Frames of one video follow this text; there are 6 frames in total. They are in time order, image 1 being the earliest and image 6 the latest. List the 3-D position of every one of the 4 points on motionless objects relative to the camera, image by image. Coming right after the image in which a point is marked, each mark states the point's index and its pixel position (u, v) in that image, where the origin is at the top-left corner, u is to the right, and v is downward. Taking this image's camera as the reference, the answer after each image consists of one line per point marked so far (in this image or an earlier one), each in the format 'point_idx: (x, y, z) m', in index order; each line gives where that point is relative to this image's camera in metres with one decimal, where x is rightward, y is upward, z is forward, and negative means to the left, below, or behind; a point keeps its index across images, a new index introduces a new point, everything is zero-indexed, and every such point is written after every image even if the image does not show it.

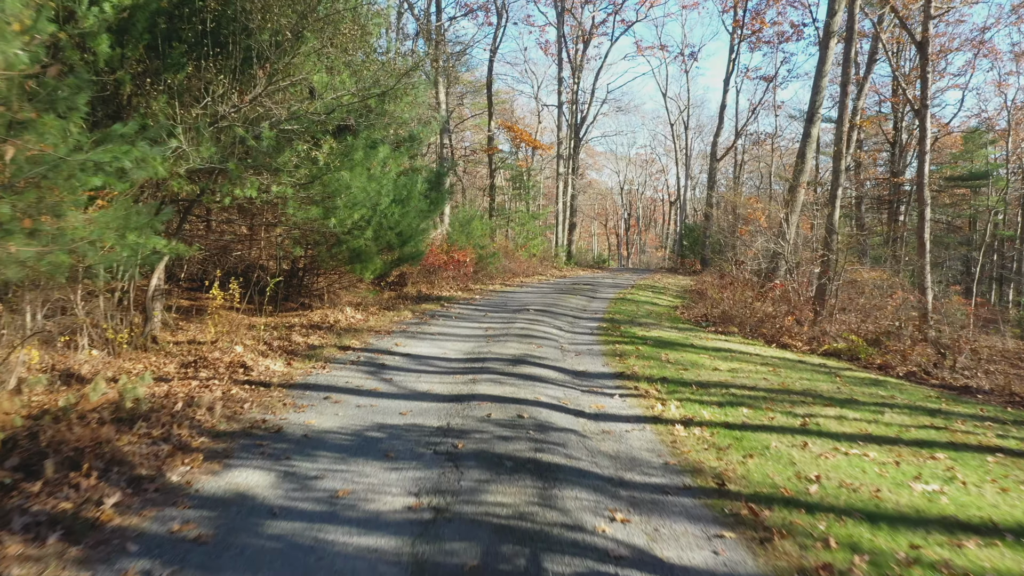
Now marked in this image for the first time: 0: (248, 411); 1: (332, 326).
0: (-1.9, -0.9, +5.6) m
1: (-2.4, -0.5, +10.6) m
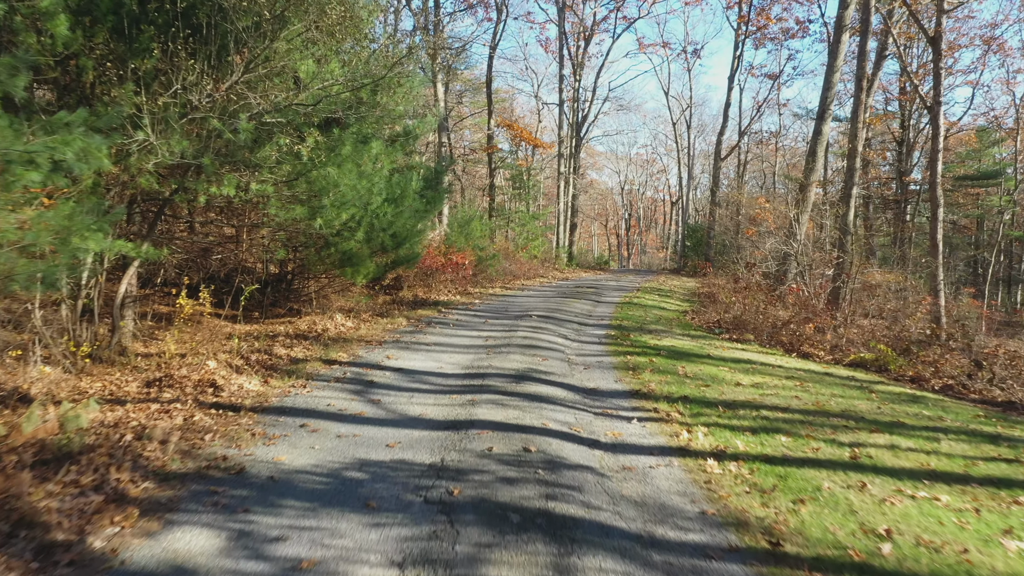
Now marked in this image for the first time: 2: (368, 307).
0: (-1.8, -0.9, +4.8) m
1: (-2.4, -0.6, +9.8) m
2: (-2.5, -0.3, +14.1) m
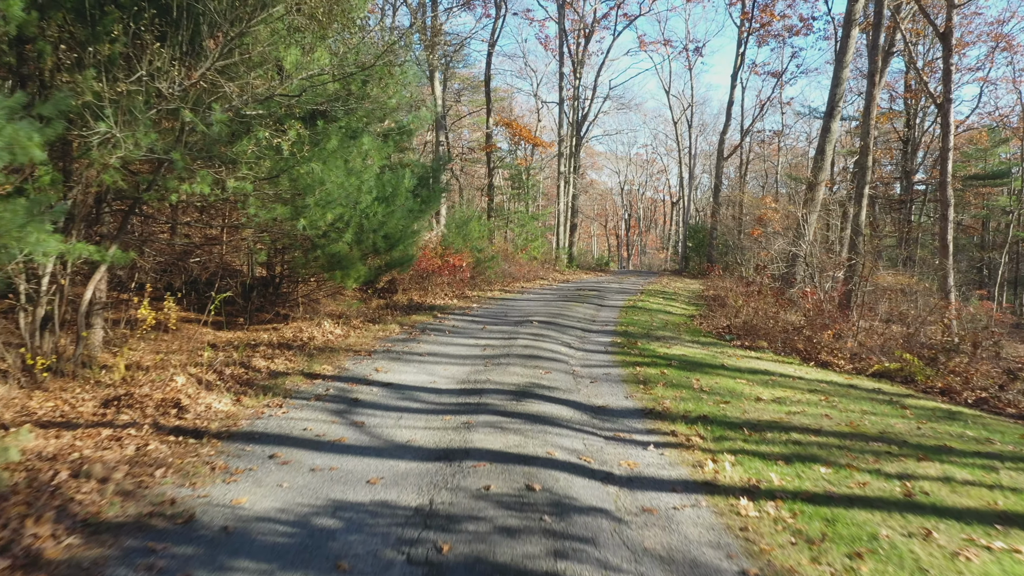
0: (-1.8, -1.0, +4.1) m
1: (-2.4, -0.7, +9.1) m
2: (-2.5, -0.4, +13.4) m
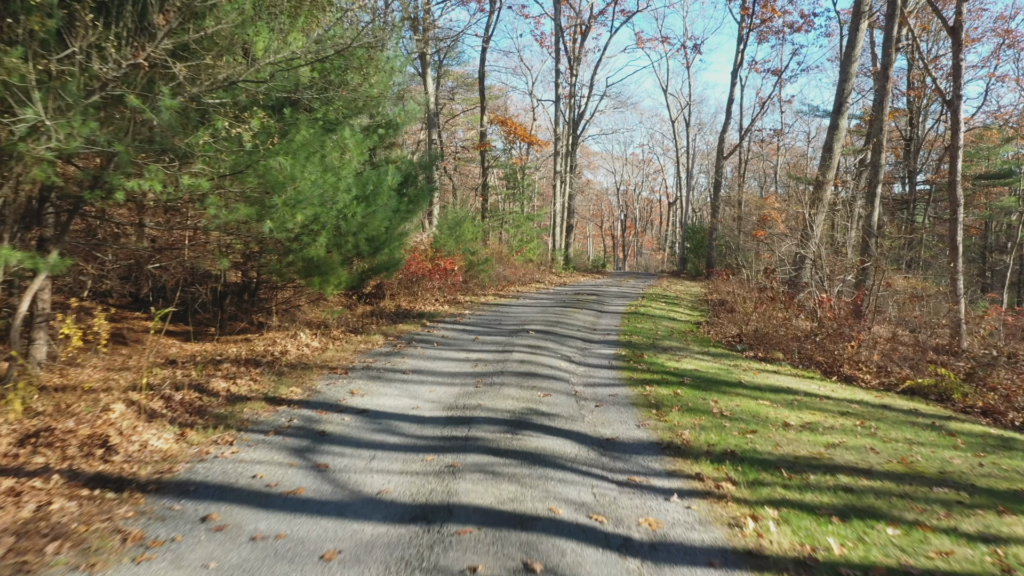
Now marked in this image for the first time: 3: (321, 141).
0: (-1.8, -1.1, +3.2) m
1: (-2.5, -0.8, +8.2) m
2: (-2.6, -0.5, +12.4) m
3: (-2.0, +1.5, +8.3) m
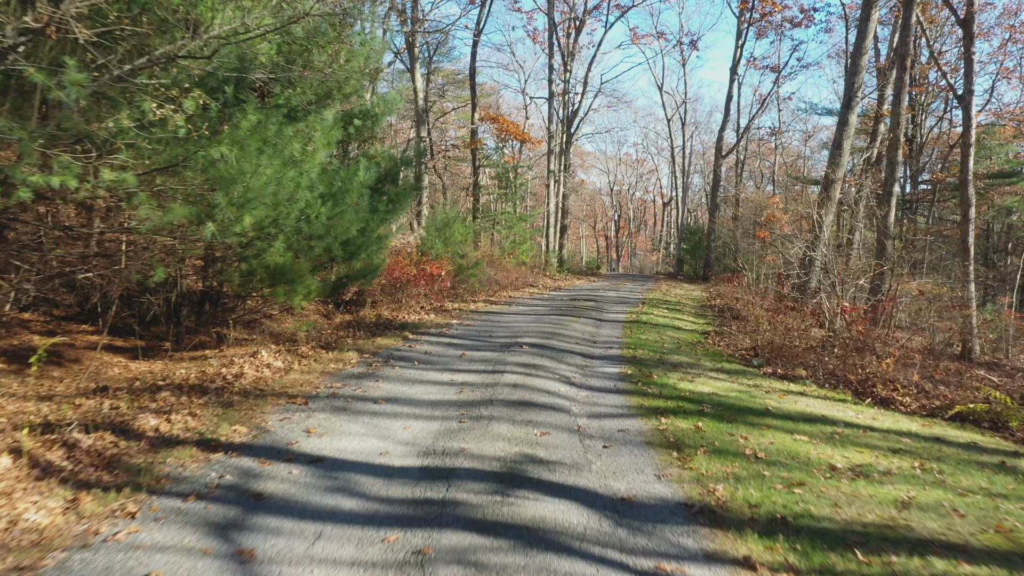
0: (-1.9, -1.2, +2.0) m
1: (-2.5, -0.9, +7.0) m
2: (-2.7, -0.6, +11.3) m
3: (-2.1, +1.4, +7.1) m
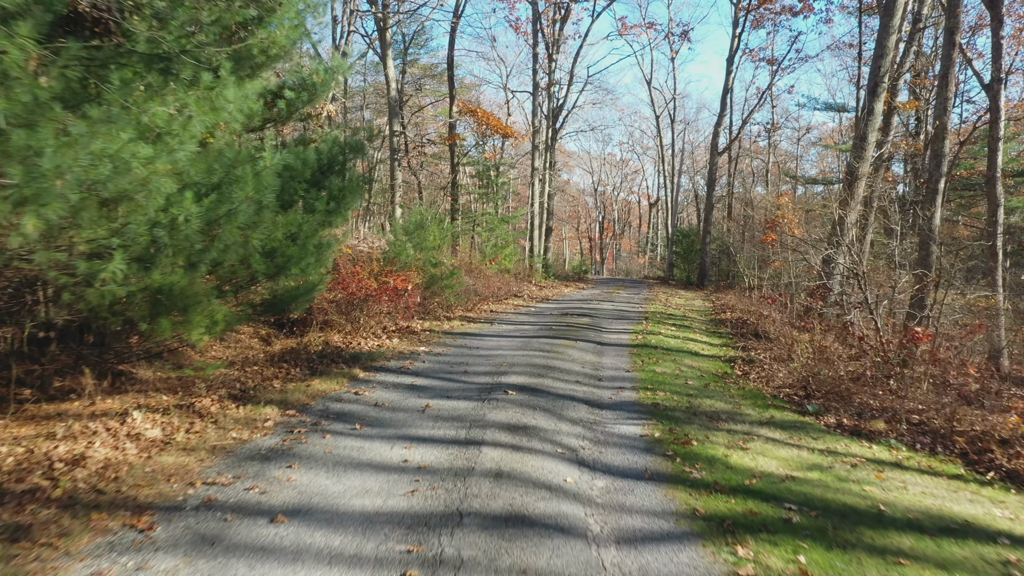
0: (-1.9, -1.4, -0.5) m
1: (-2.6, -1.1, +4.5) m
2: (-2.9, -0.9, +8.7) m
3: (-2.2, +1.2, +4.6) m
